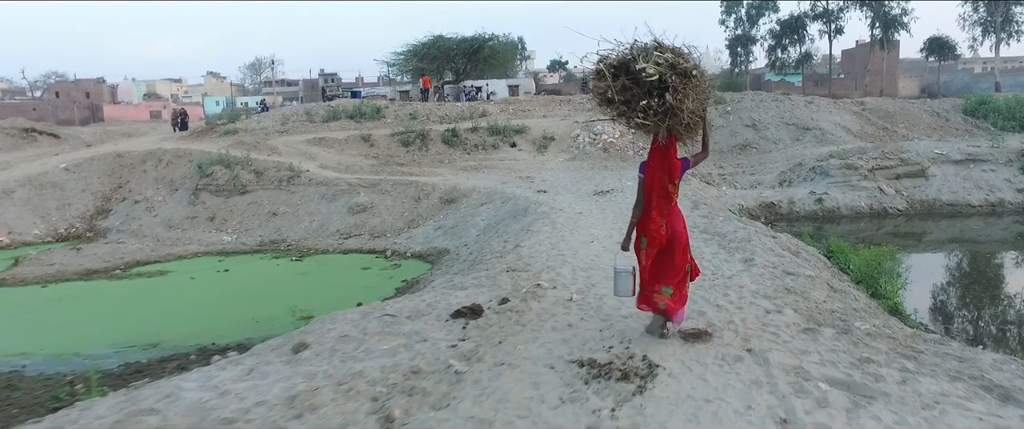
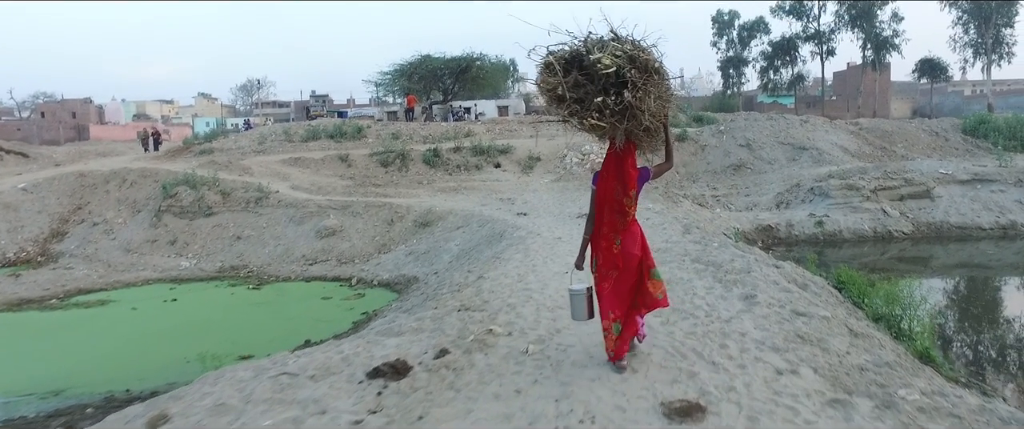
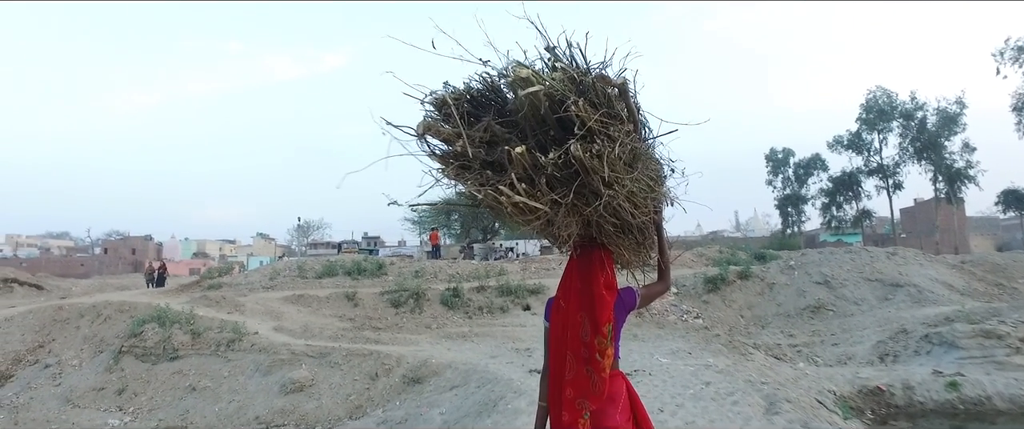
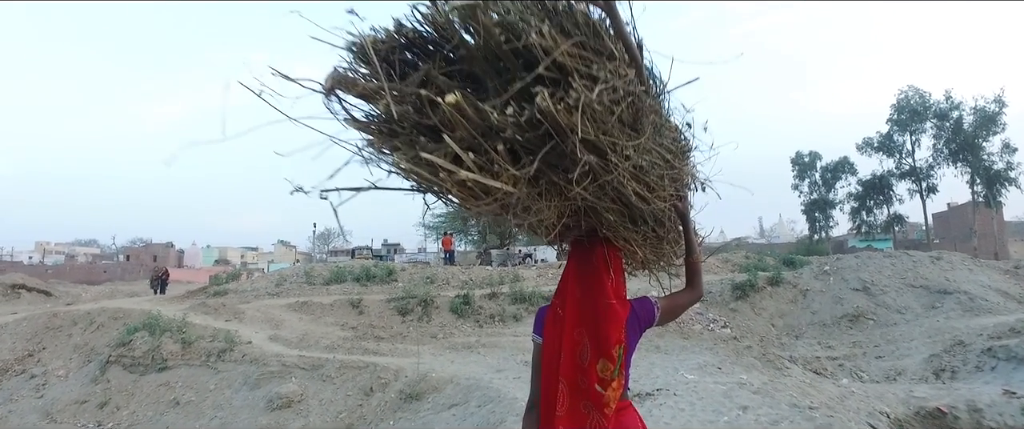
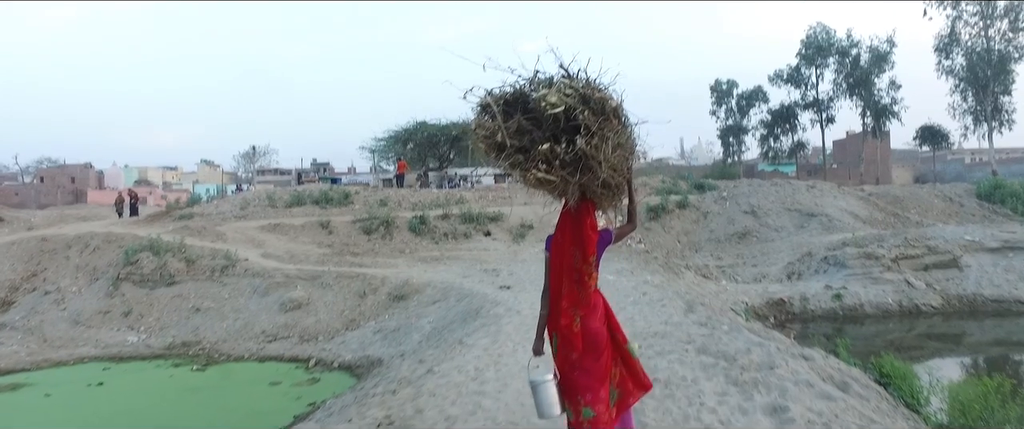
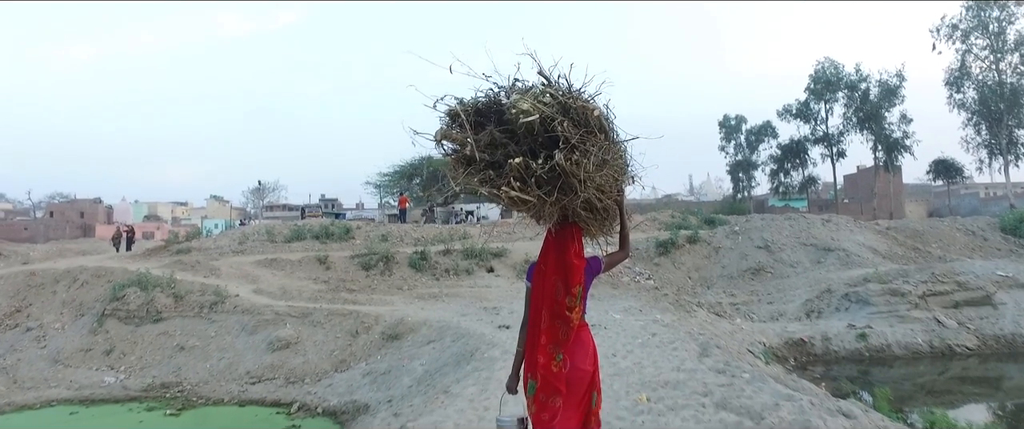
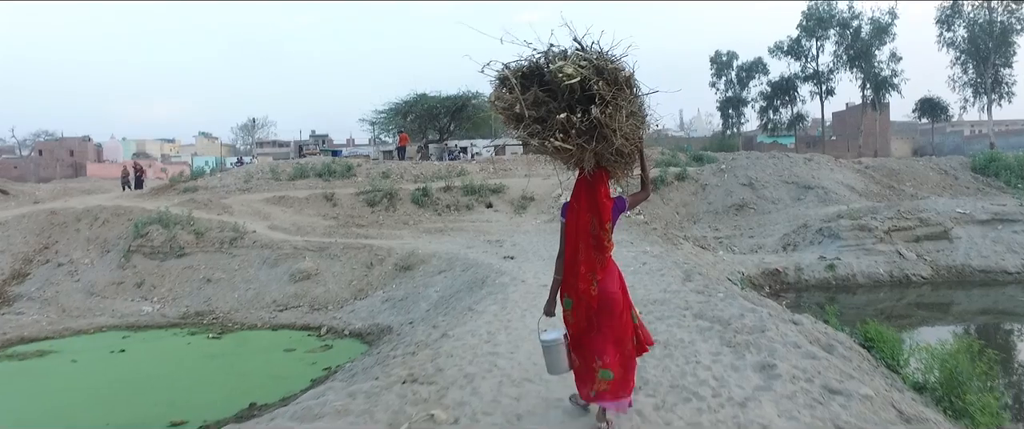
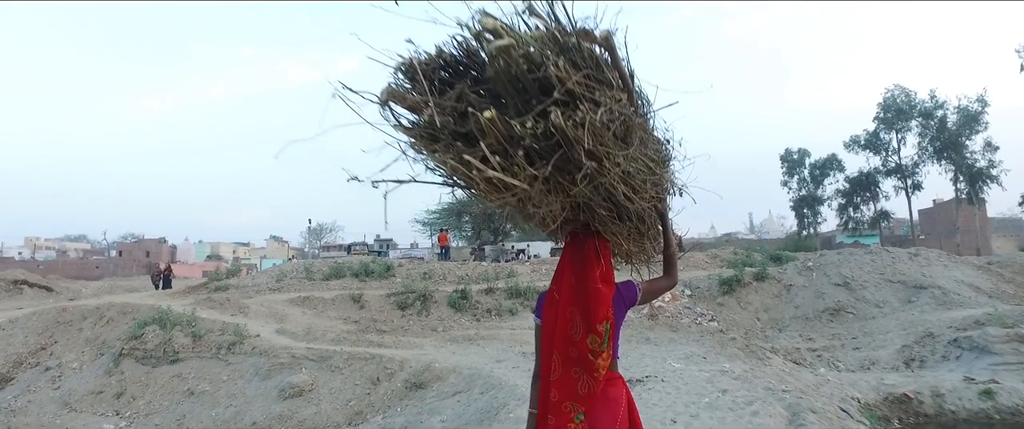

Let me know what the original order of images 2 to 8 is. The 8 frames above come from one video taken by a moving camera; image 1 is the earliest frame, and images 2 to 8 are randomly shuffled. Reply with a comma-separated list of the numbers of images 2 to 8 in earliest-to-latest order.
2, 7, 5, 6, 3, 8, 4
